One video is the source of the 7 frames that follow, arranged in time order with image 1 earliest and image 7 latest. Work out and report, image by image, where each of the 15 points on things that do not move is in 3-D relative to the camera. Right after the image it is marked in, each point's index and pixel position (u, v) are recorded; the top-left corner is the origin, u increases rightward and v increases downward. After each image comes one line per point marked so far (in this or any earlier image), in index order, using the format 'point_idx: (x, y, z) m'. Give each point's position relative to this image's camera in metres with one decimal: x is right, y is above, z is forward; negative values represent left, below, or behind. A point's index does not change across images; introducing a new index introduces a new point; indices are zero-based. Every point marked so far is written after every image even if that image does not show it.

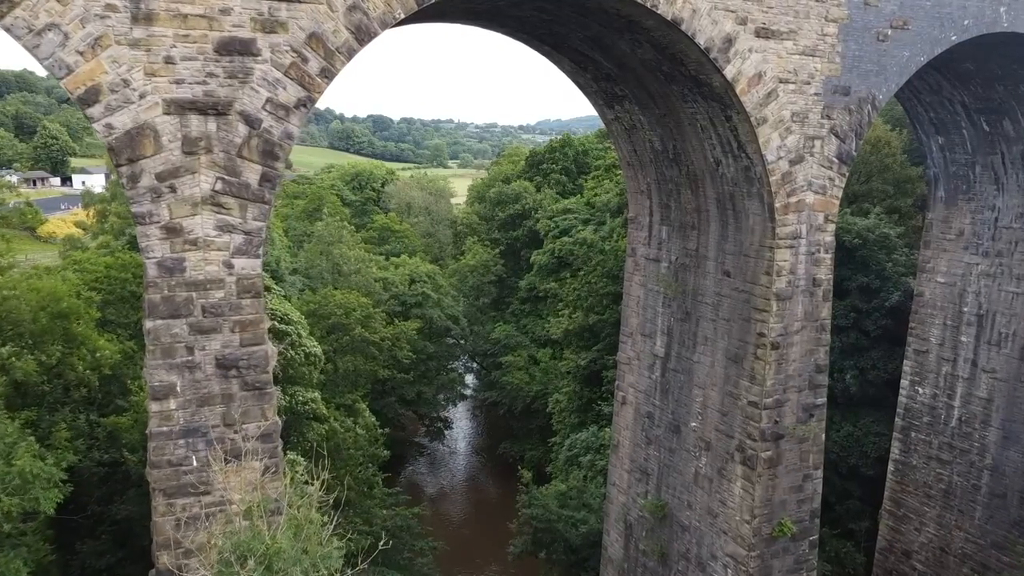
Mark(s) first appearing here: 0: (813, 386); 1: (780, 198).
0: (+1.9, -0.6, +6.8) m
1: (+1.6, +0.5, +6.3) m
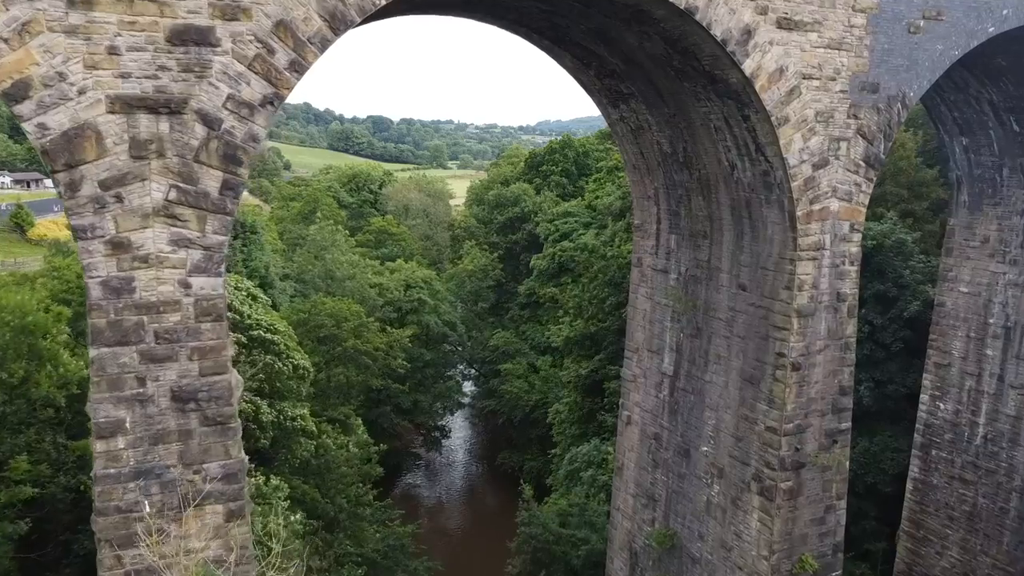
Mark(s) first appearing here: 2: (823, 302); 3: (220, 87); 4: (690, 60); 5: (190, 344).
0: (+1.9, -0.7, +6.3) m
1: (+1.6, +0.5, +5.8) m
2: (+1.8, -0.1, +6.0) m
3: (-1.1, +0.8, +4.0) m
4: (+1.0, +1.2, +5.7) m
5: (-1.3, -0.2, +4.1) m
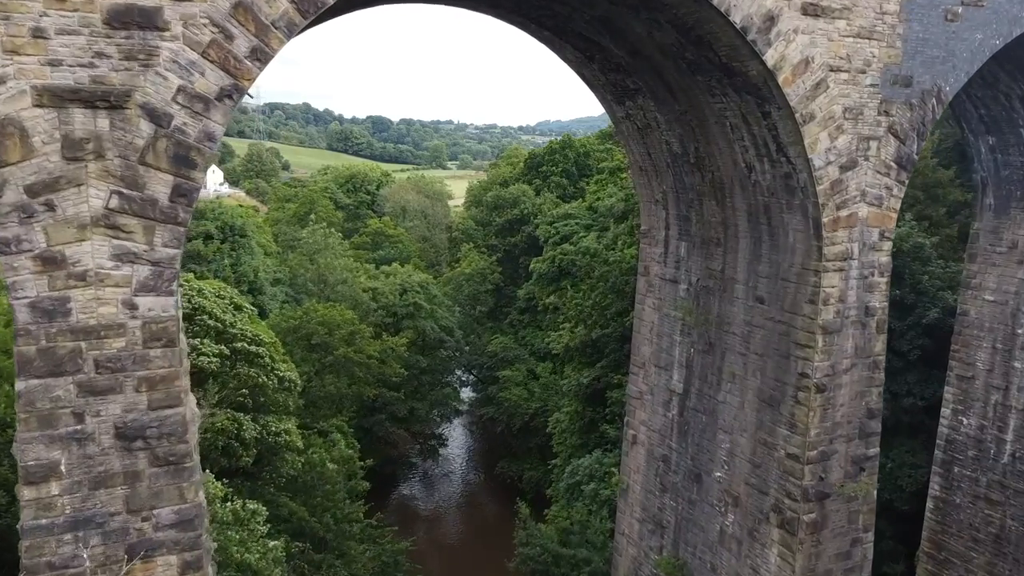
0: (+1.9, -0.8, +5.7) m
1: (+1.6, +0.4, +5.2) m
2: (+1.7, -0.2, +5.5) m
3: (-1.1, +0.7, +3.5) m
4: (+0.9, +1.2, +5.2) m
5: (-1.3, -0.3, +3.6) m
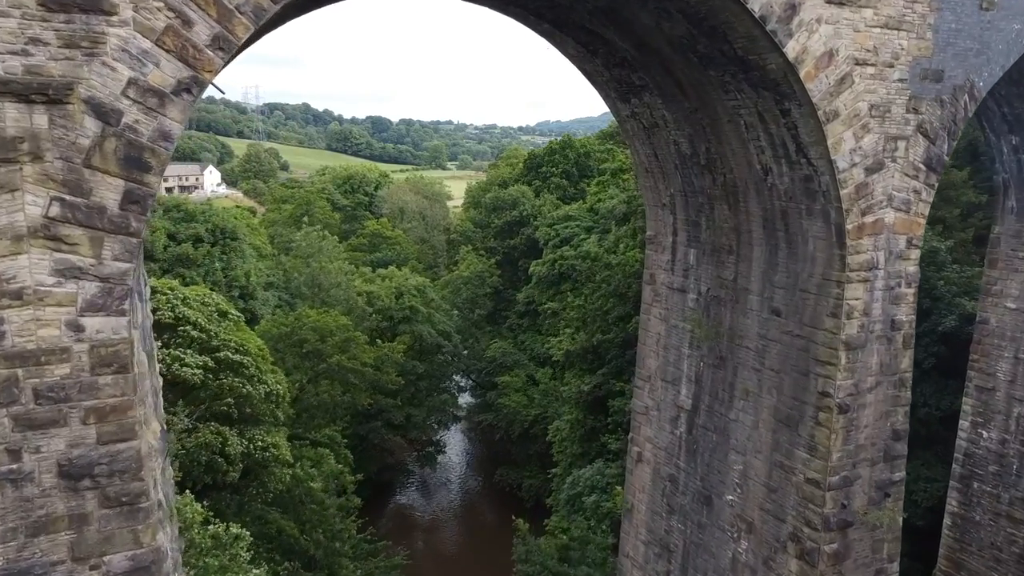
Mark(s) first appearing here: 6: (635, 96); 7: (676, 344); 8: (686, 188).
0: (+1.9, -0.9, +5.3) m
1: (+1.6, +0.3, +4.8) m
2: (+1.7, -0.2, +5.1) m
3: (-1.1, +0.6, +3.1) m
4: (+0.9, +1.1, +4.7) m
5: (-1.3, -0.3, +3.2) m
6: (+0.7, +1.1, +6.0) m
7: (+1.0, -0.4, +6.6) m
8: (+1.0, +0.6, +6.2) m
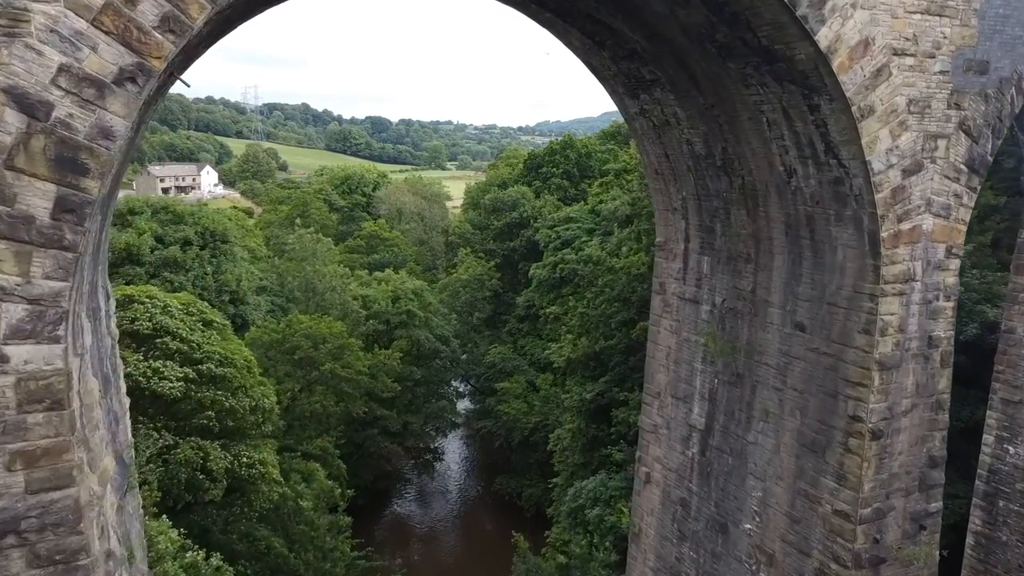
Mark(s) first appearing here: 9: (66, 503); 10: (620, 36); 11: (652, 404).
0: (+1.9, -0.9, +4.8) m
1: (+1.6, +0.3, +4.4) m
2: (+1.7, -0.3, +4.6) m
3: (-1.1, +0.6, +2.6) m
4: (+0.9, +1.0, +4.3) m
5: (-1.3, -0.4, +2.7) m
6: (+0.7, +1.0, +5.6) m
7: (+1.0, -0.4, +6.1) m
8: (+1.0, +0.5, +5.8) m
9: (-1.2, -0.6, +2.8) m
10: (+0.5, +1.2, +5.1) m
11: (+0.9, -0.7, +6.6) m
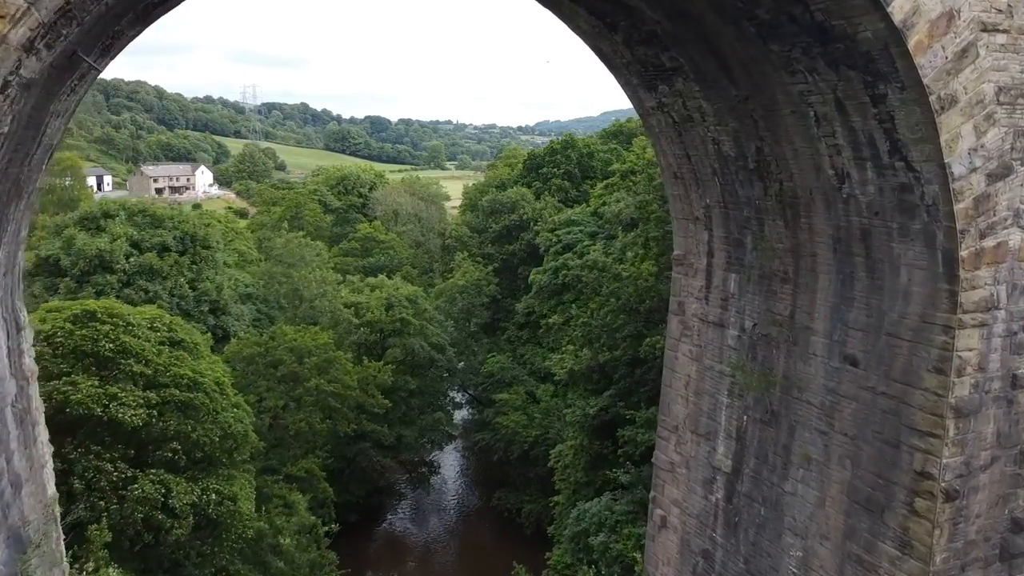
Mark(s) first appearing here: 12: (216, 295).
0: (+1.9, -1.0, +4.0) m
1: (+1.5, +0.2, +3.5) m
2: (+1.7, -0.4, +3.8) m
3: (-1.2, +0.5, +1.8) m
4: (+0.9, +0.9, +3.5) m
5: (-1.3, -0.5, +1.9) m
6: (+0.7, +0.9, +4.8) m
7: (+1.0, -0.5, +5.3) m
8: (+1.0, +0.4, +5.0) m
9: (-1.2, -0.7, +2.0) m
10: (+0.5, +1.1, +4.3) m
11: (+0.9, -0.8, +5.8) m
12: (-3.7, -0.1, +13.2) m
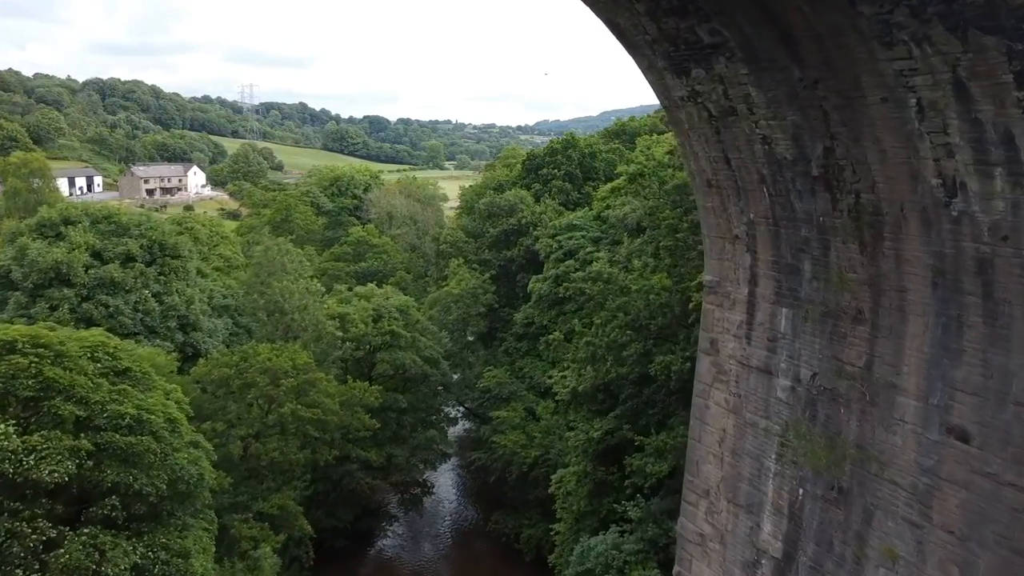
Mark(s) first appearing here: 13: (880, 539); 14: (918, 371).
0: (+1.8, -1.2, +2.9) m
1: (+1.5, 0.0, +2.5) m
2: (+1.7, -0.5, +2.7) m
3: (-1.2, +0.3, +0.7) m
4: (+0.9, +0.8, +2.4) m
5: (-1.3, -0.7, +0.8) m
6: (+0.7, +0.8, +3.7) m
7: (+1.0, -0.7, +4.2) m
8: (+1.0, +0.3, +3.9) m
9: (-1.2, -0.8, +0.9) m
10: (+0.5, +1.0, +3.2) m
11: (+0.8, -1.0, +4.7) m
12: (-3.7, -0.2, +12.1) m
13: (+1.2, -0.8, +3.5) m
14: (+1.3, -0.3, +3.3) m
